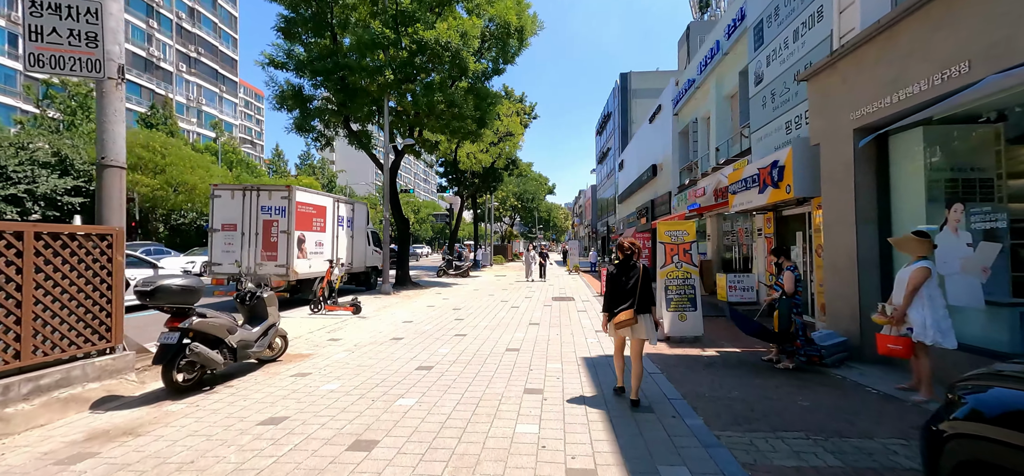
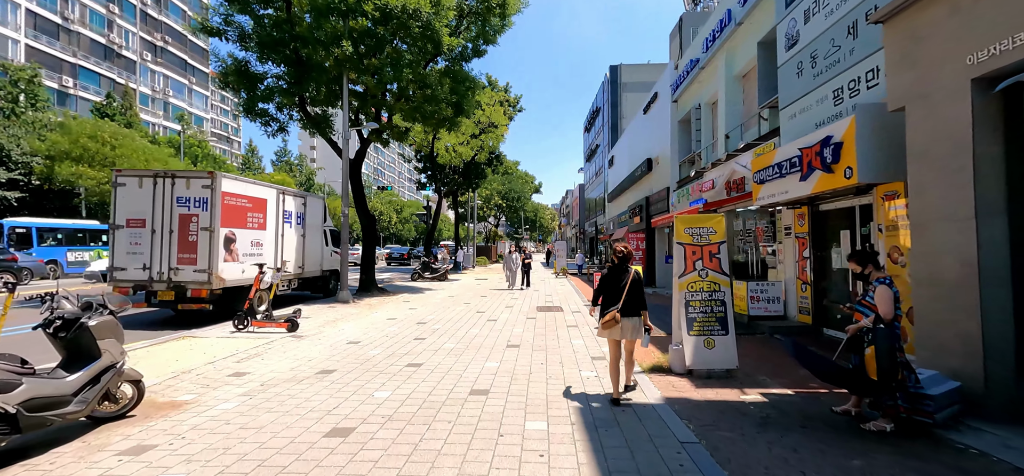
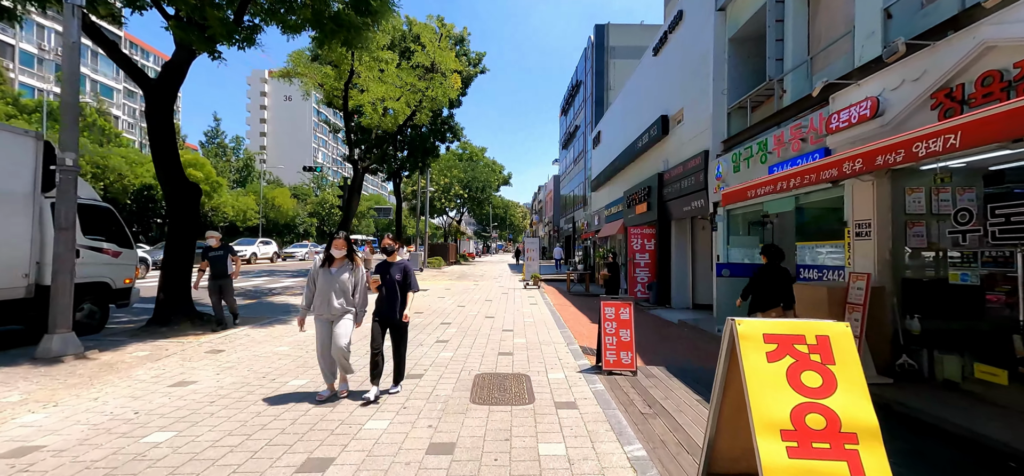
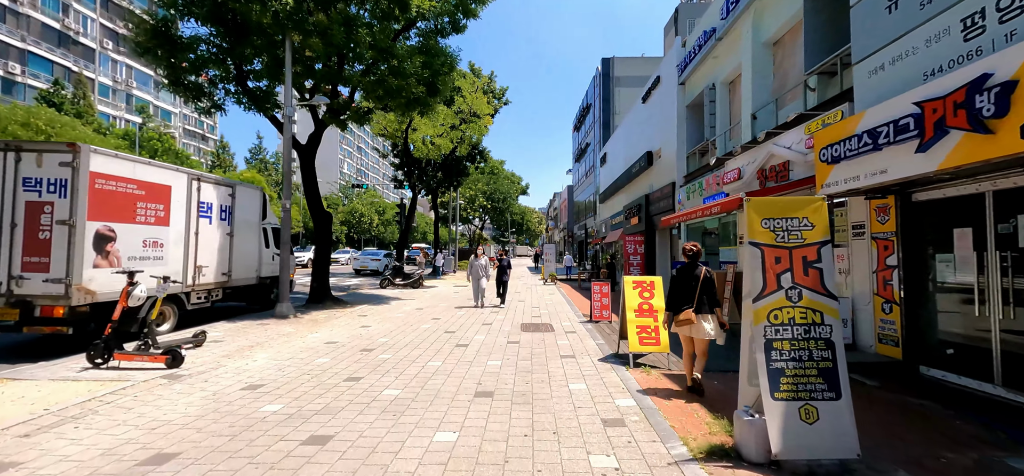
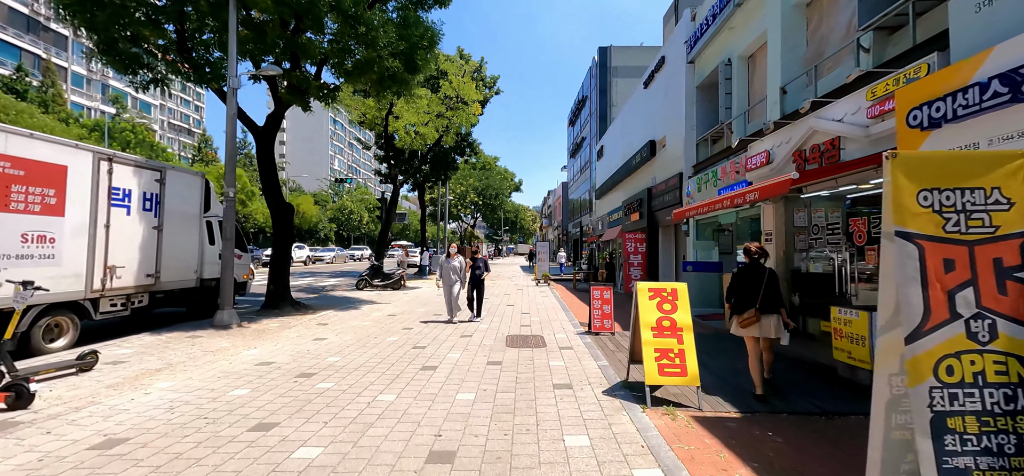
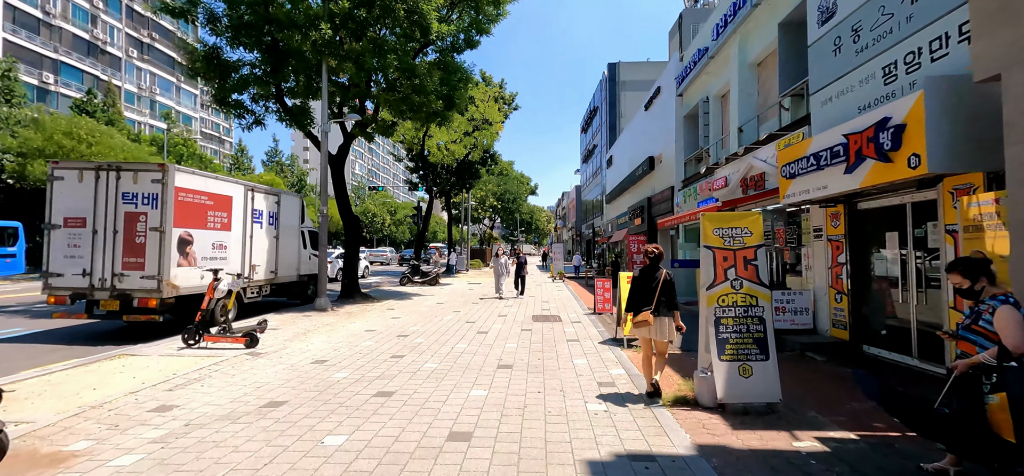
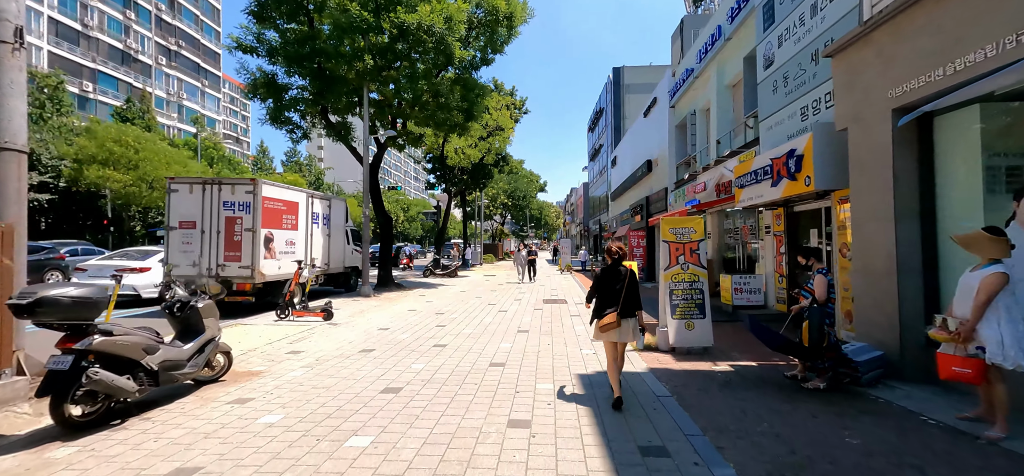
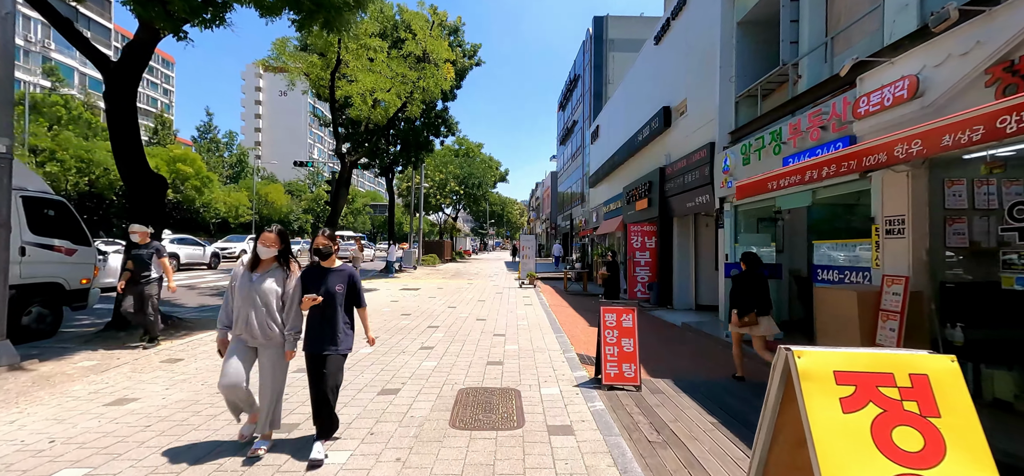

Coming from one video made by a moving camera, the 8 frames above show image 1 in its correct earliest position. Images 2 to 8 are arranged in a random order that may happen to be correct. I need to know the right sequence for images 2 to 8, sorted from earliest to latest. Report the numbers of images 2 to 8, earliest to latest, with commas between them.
7, 2, 6, 4, 5, 3, 8
